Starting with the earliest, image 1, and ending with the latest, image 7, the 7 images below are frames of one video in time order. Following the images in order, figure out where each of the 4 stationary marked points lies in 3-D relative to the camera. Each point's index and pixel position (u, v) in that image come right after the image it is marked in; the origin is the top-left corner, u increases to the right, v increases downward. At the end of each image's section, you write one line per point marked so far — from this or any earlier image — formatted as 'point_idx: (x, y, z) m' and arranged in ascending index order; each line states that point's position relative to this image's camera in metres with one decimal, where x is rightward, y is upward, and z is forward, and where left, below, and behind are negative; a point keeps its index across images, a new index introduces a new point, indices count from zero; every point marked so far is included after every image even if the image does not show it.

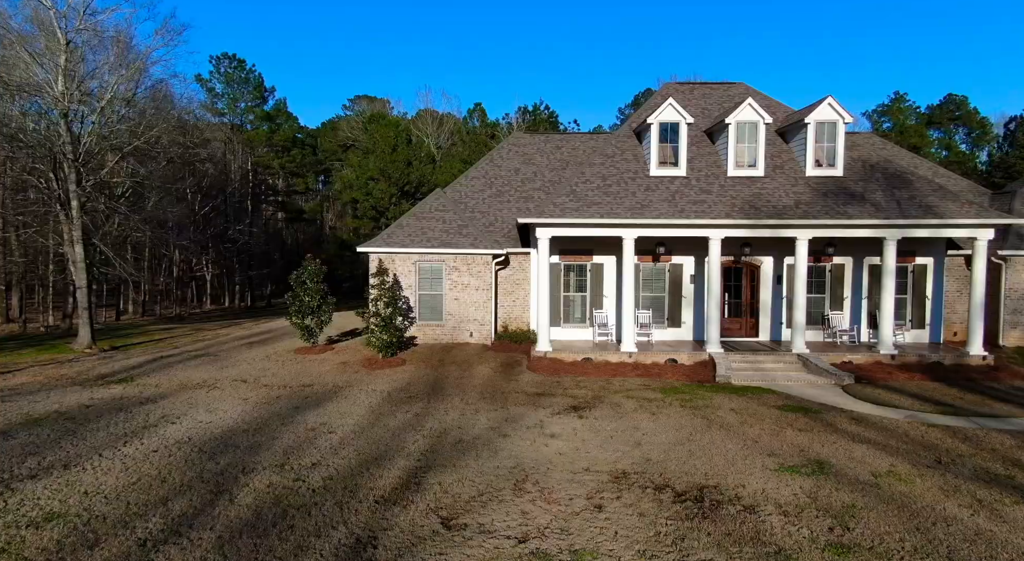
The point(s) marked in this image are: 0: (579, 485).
0: (+0.8, -2.5, +7.1) m
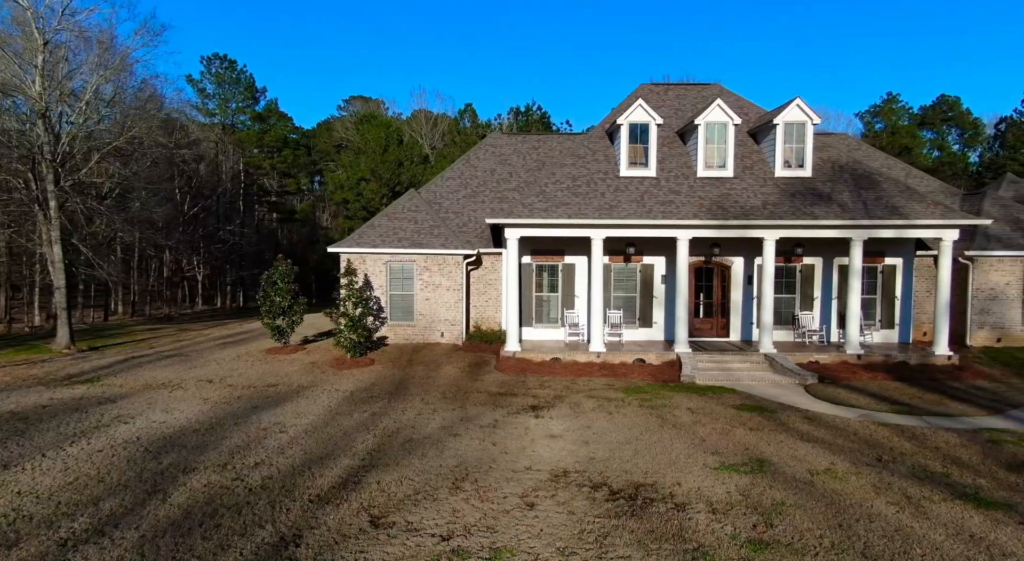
0: (+0.1, -2.5, +7.2) m
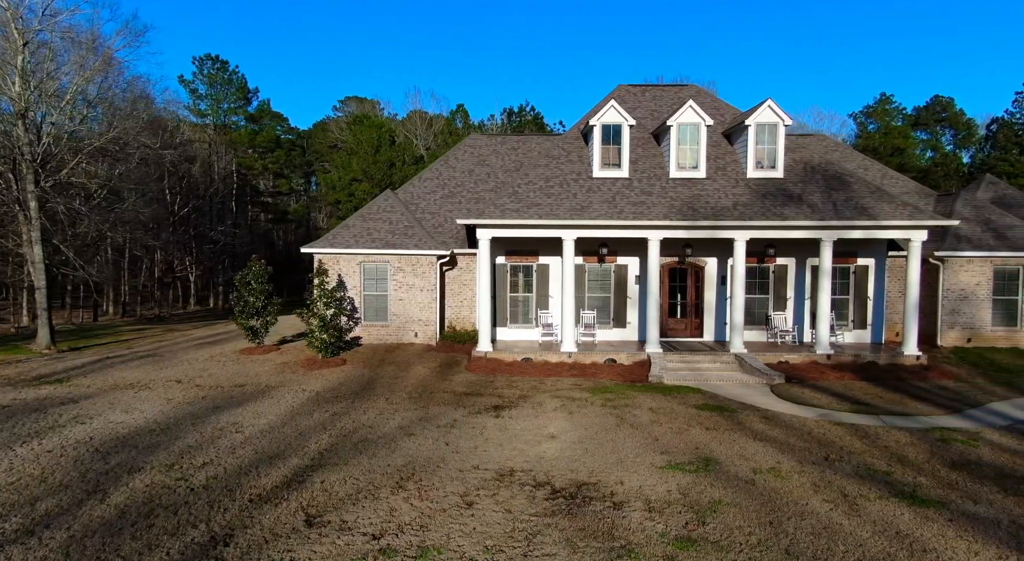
0: (-0.6, -2.5, +7.2) m
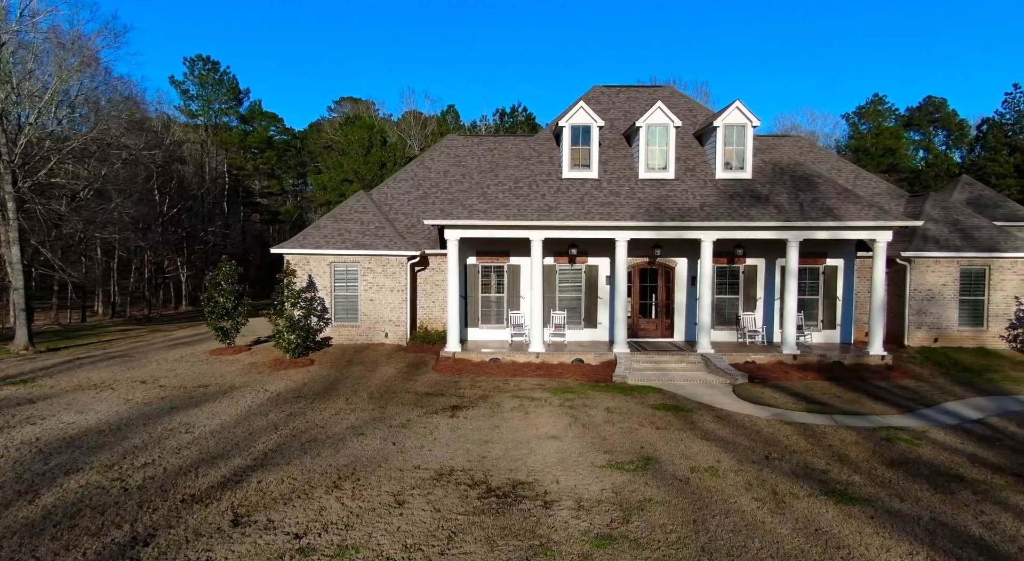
0: (-1.4, -2.5, +7.3) m
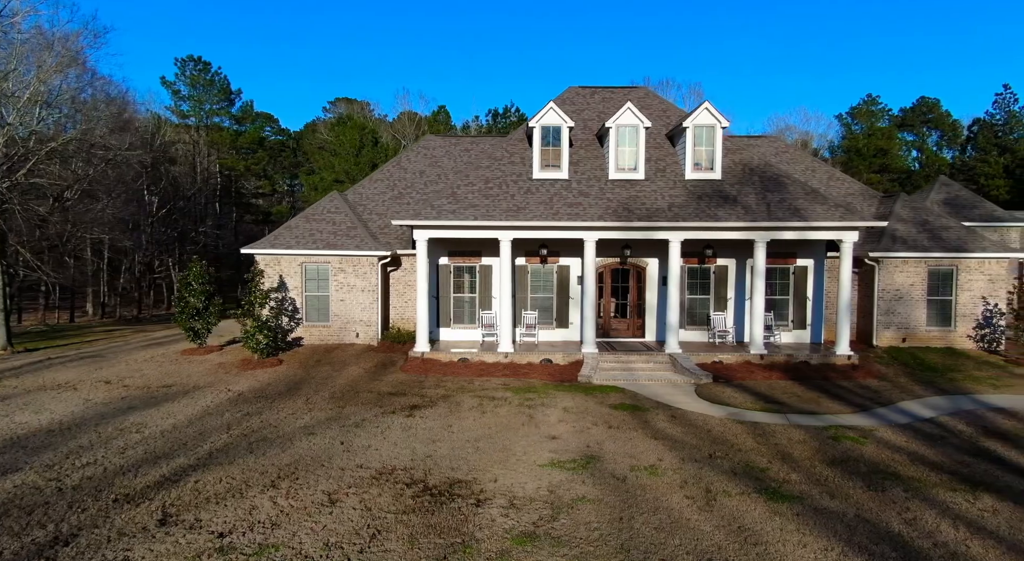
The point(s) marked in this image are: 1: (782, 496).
0: (-2.2, -2.5, +7.3) m
1: (+3.2, -2.6, +6.9) m
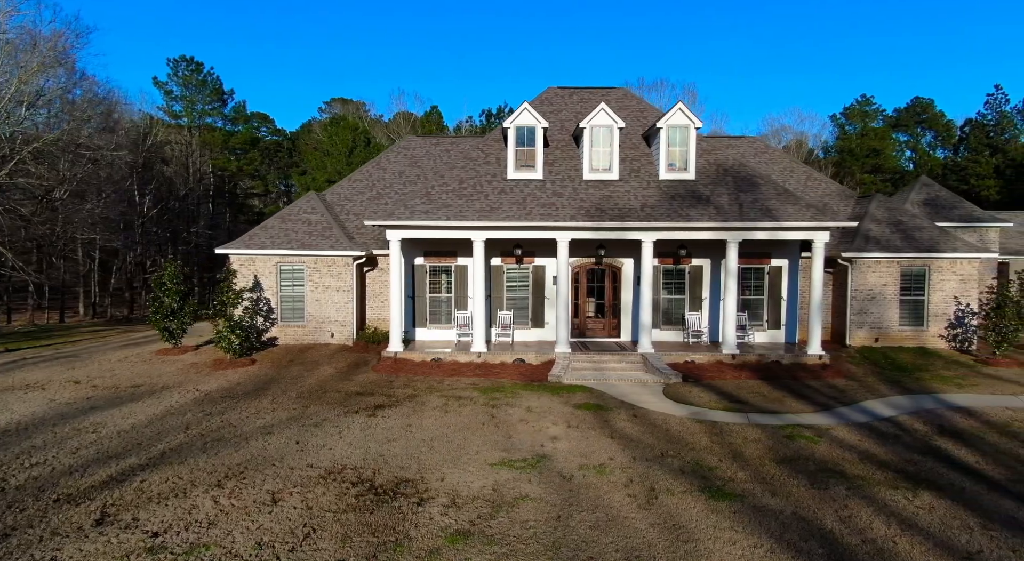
0: (-2.9, -2.5, +7.3) m
1: (+2.6, -2.6, +7.0) m
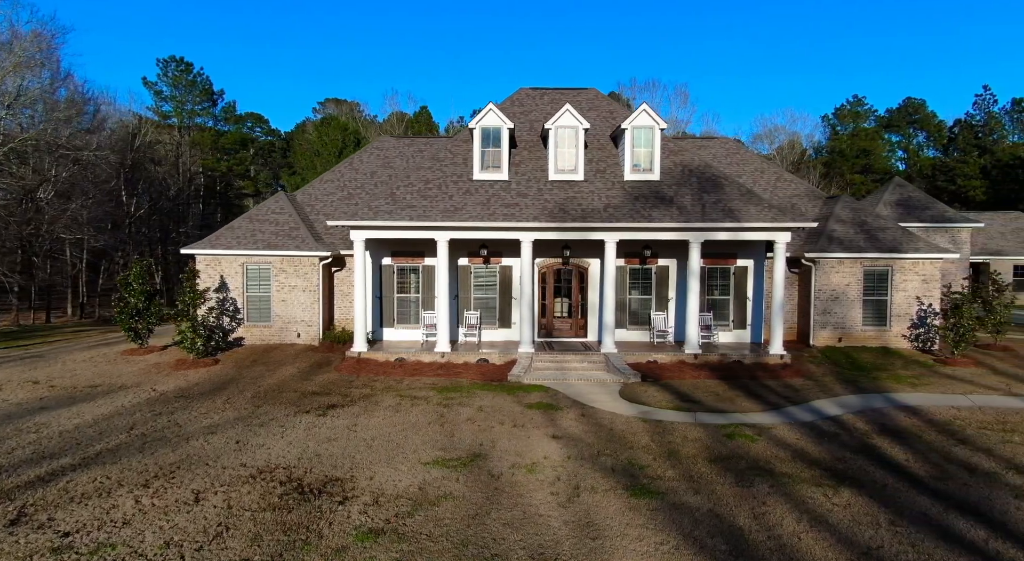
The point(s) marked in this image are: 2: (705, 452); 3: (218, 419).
0: (-3.8, -2.5, +7.4) m
1: (+1.6, -2.6, +7.0) m
2: (+2.9, -2.5, +8.5) m
3: (-5.2, -2.5, +10.3) m
